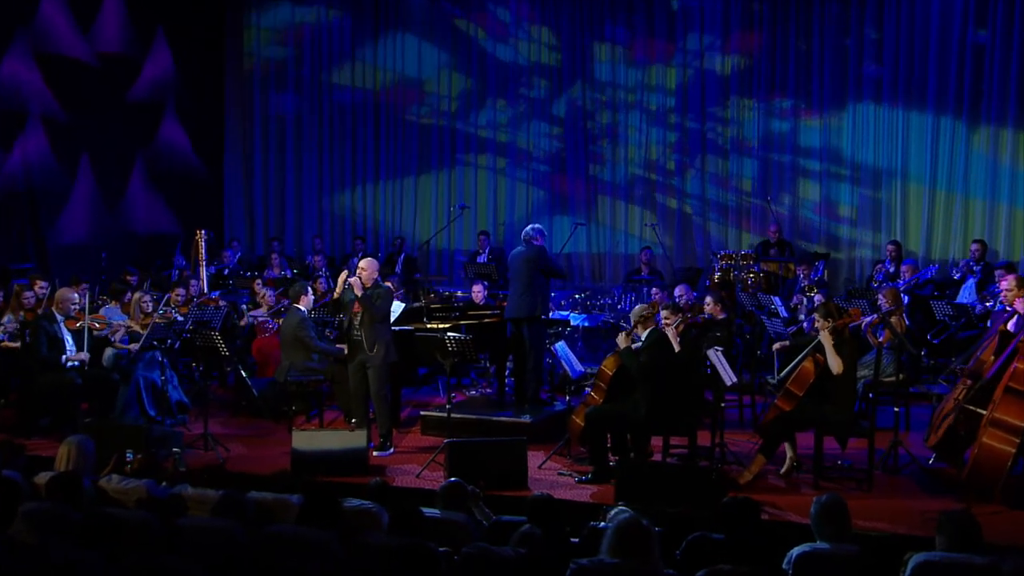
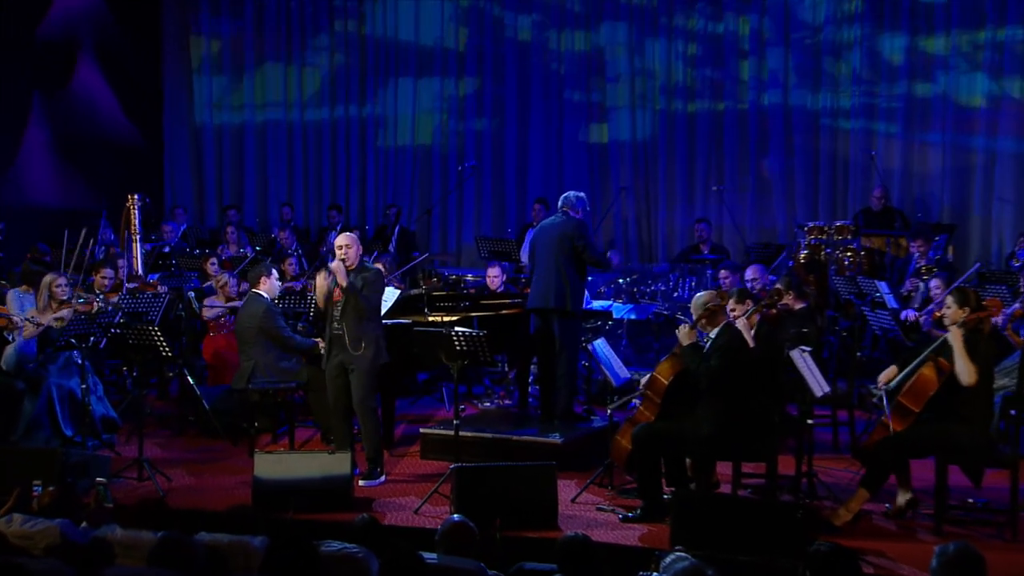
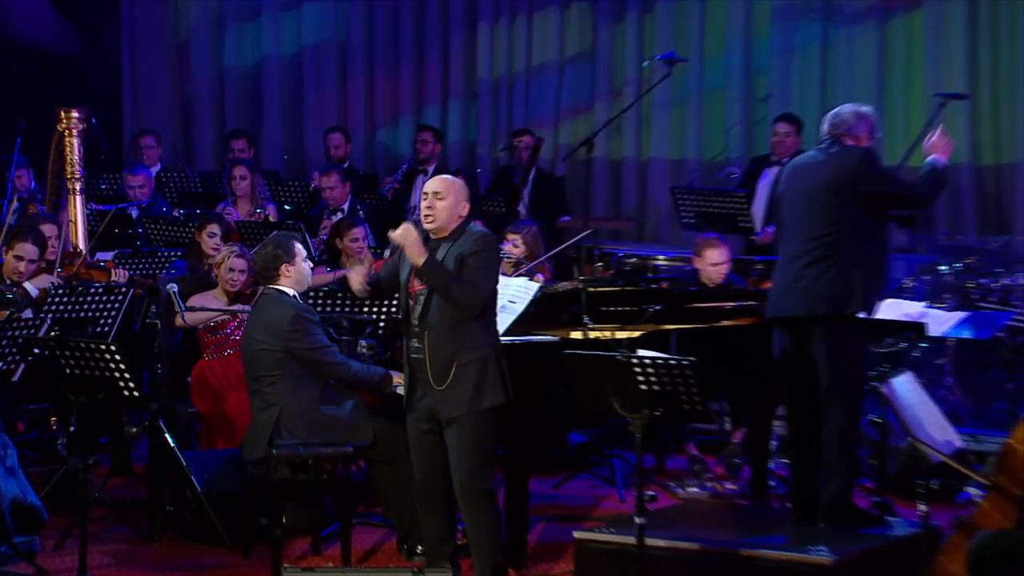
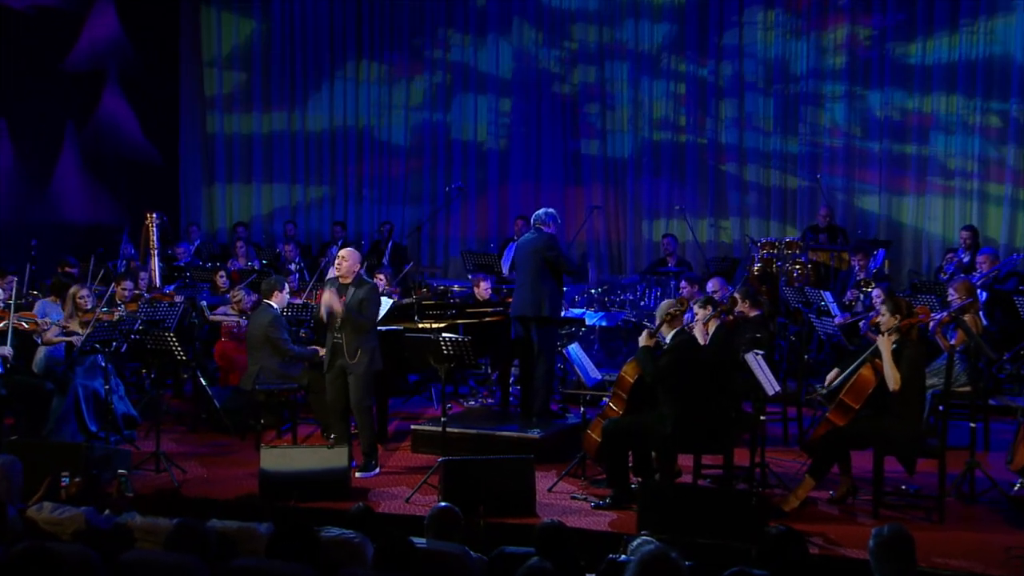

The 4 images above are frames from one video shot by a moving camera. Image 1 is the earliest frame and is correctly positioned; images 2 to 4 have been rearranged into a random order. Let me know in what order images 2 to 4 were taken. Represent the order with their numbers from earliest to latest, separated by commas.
4, 2, 3
